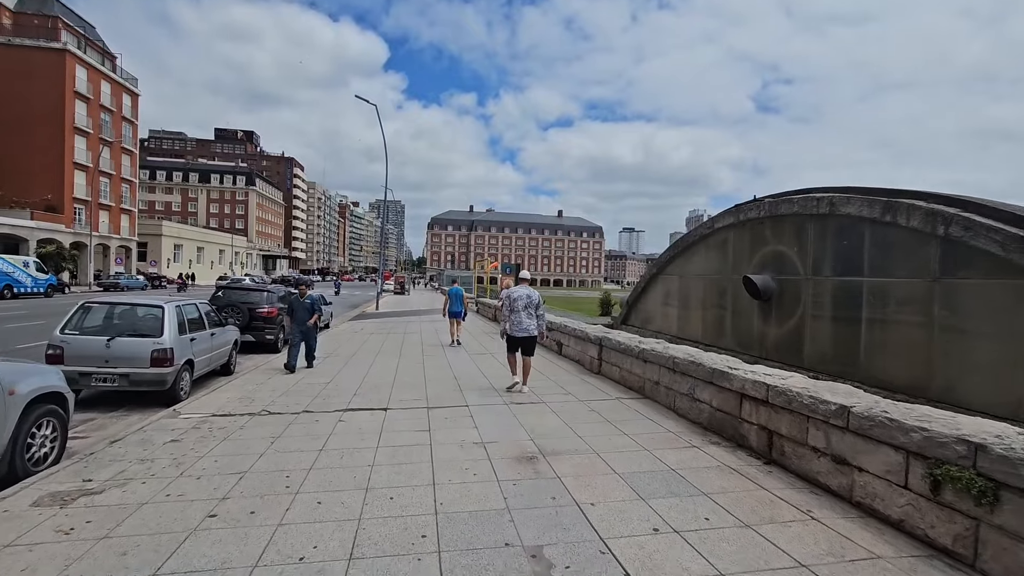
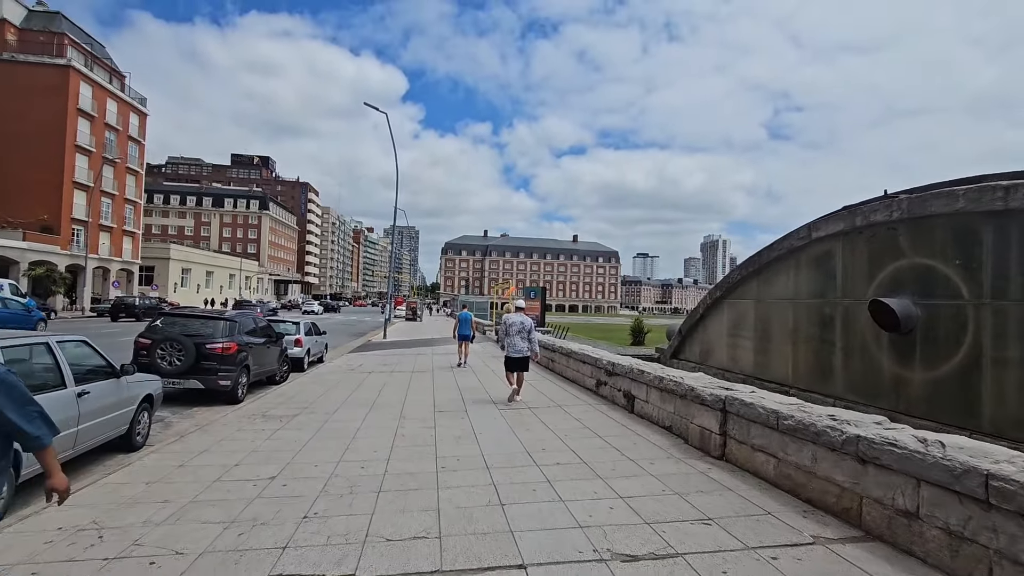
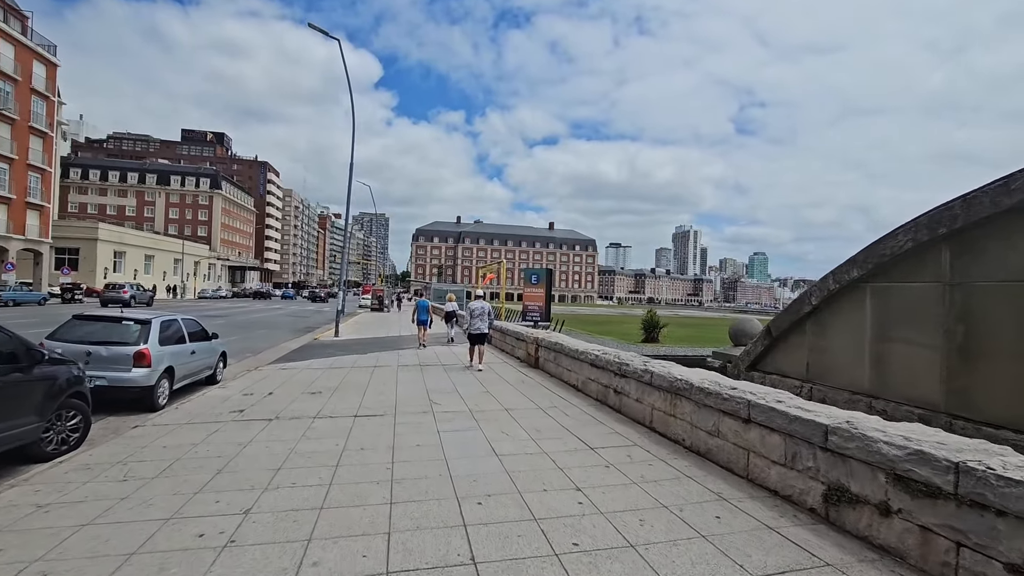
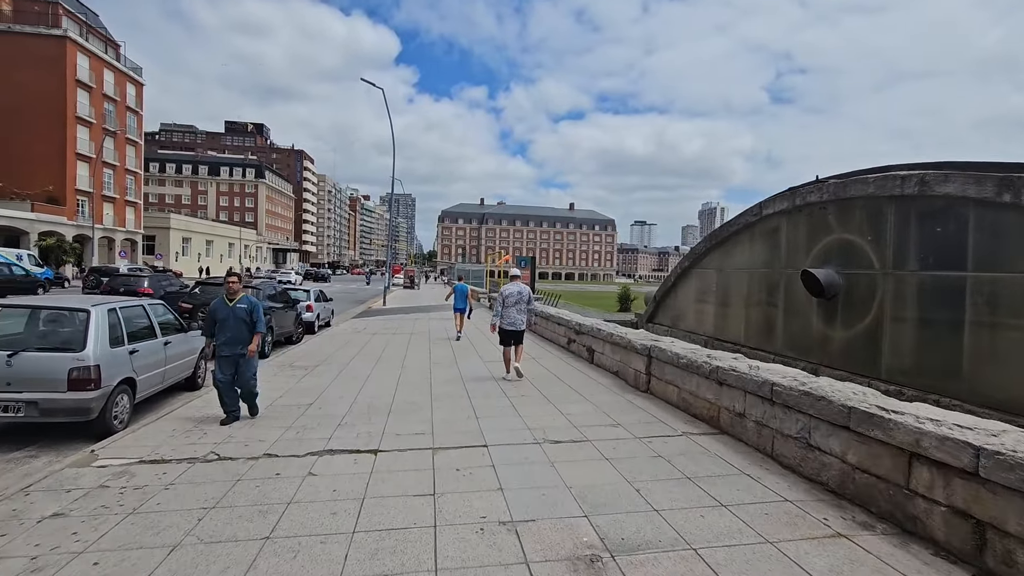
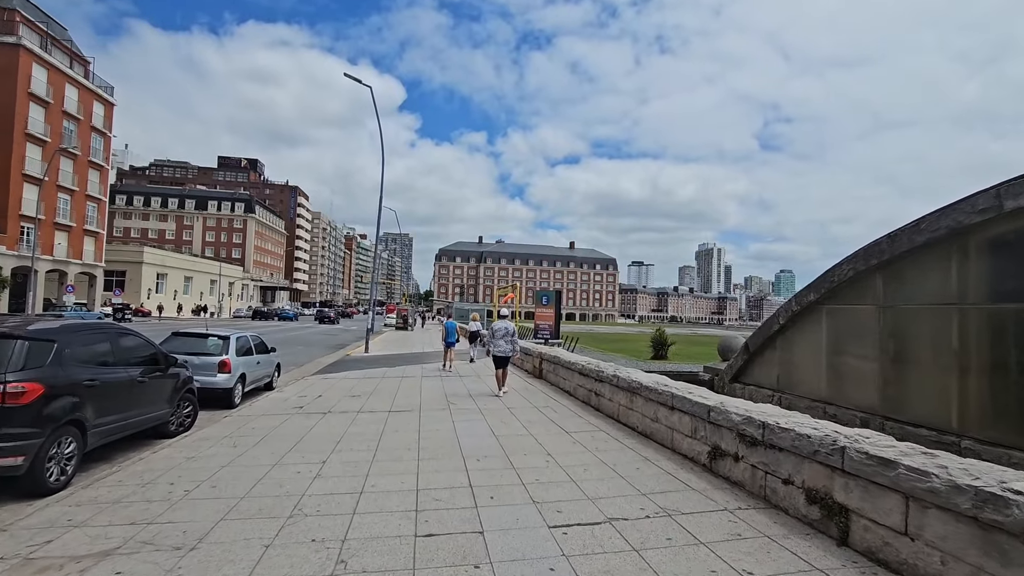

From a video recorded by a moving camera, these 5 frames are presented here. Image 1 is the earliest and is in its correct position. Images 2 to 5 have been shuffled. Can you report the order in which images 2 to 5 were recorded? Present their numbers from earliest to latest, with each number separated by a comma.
4, 2, 5, 3
